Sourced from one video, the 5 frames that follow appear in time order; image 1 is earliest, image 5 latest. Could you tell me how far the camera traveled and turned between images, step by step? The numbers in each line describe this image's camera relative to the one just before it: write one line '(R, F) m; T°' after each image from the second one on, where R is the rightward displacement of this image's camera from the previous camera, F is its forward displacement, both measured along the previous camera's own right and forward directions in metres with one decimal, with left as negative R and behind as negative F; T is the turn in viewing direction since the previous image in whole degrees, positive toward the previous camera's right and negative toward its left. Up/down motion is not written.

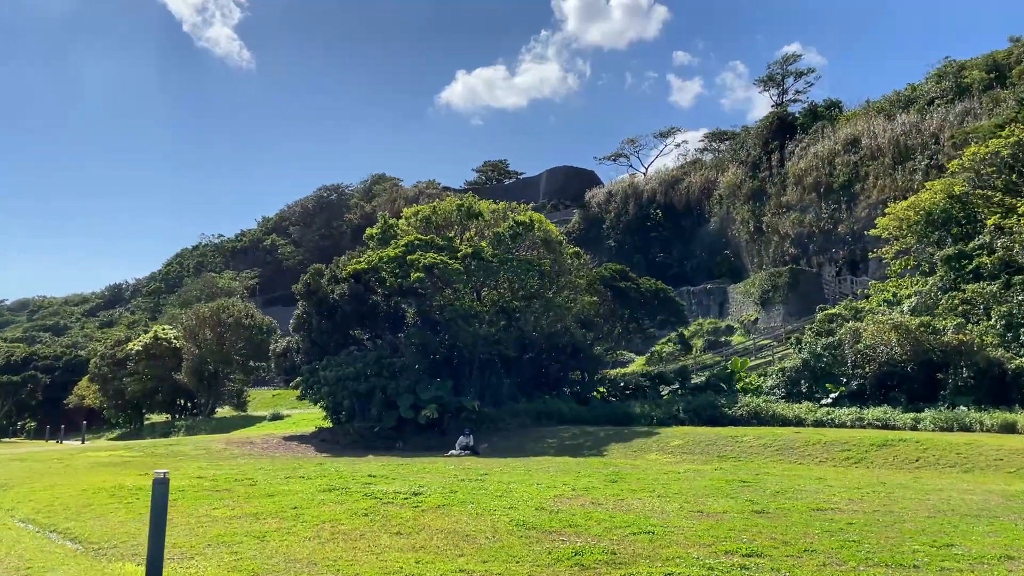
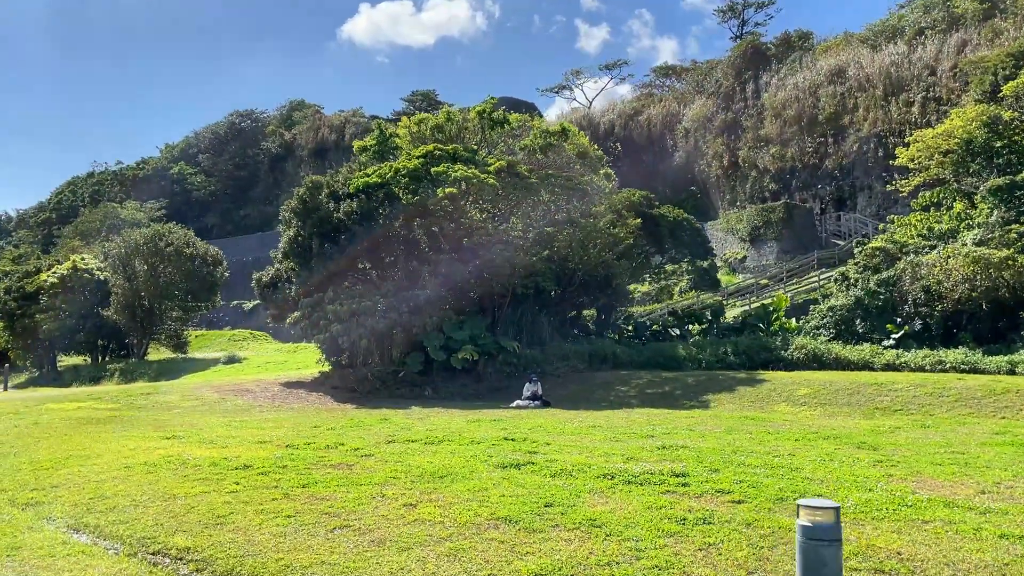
(-2.8, +3.2) m; +7°
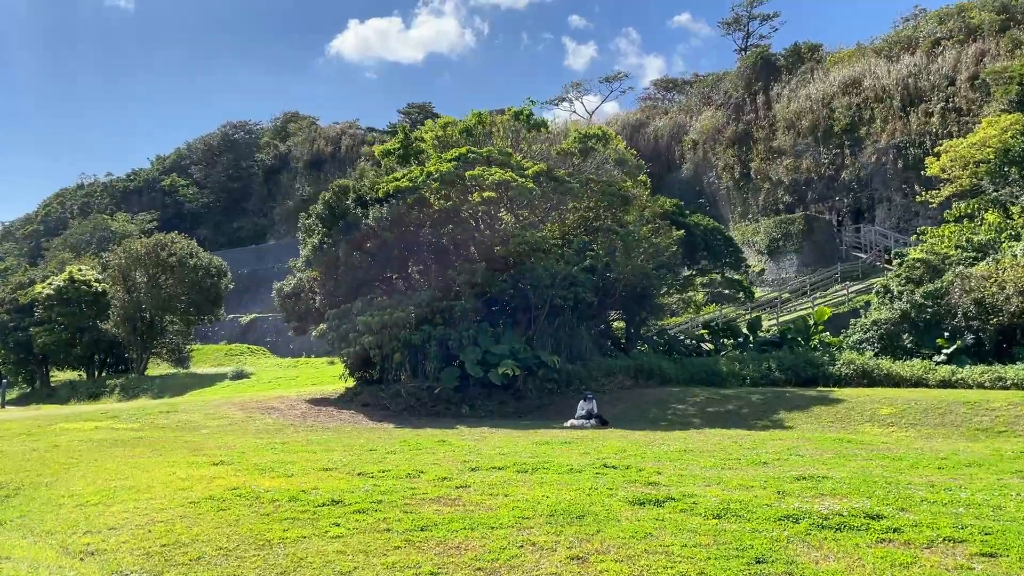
(-1.0, +1.0) m; +1°
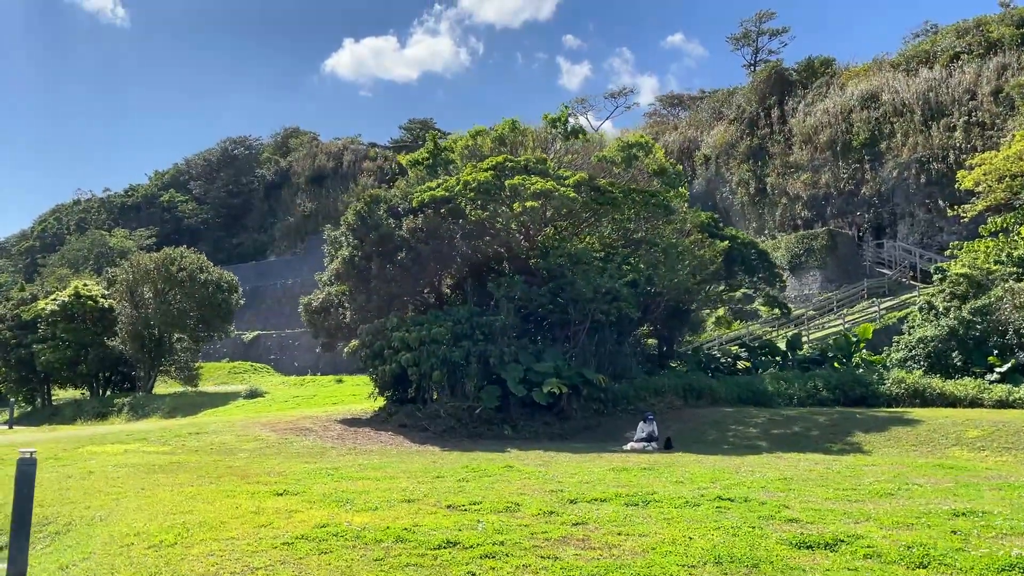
(-0.9, +0.8) m; 0°
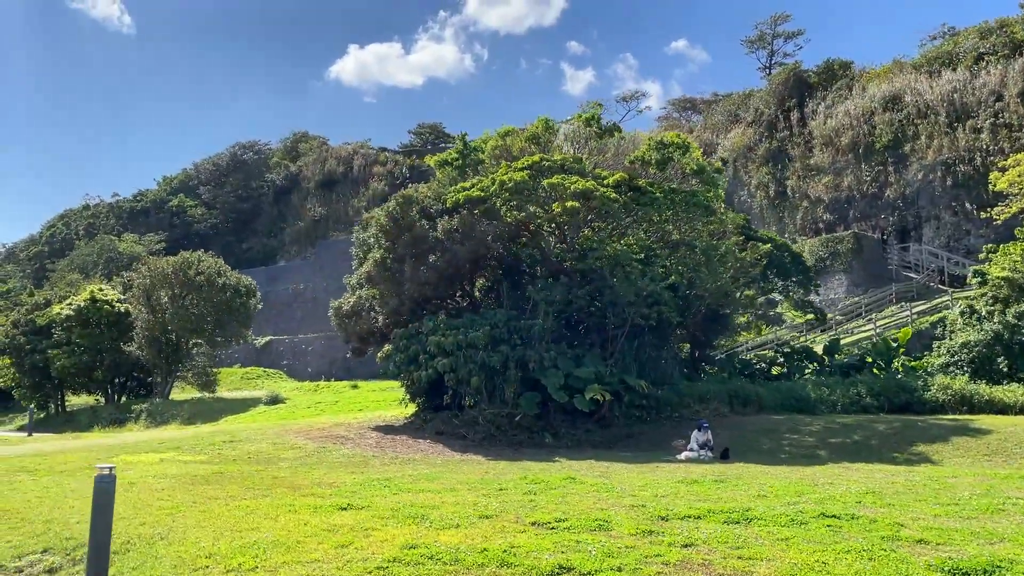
(-0.6, +0.5) m; 0°
